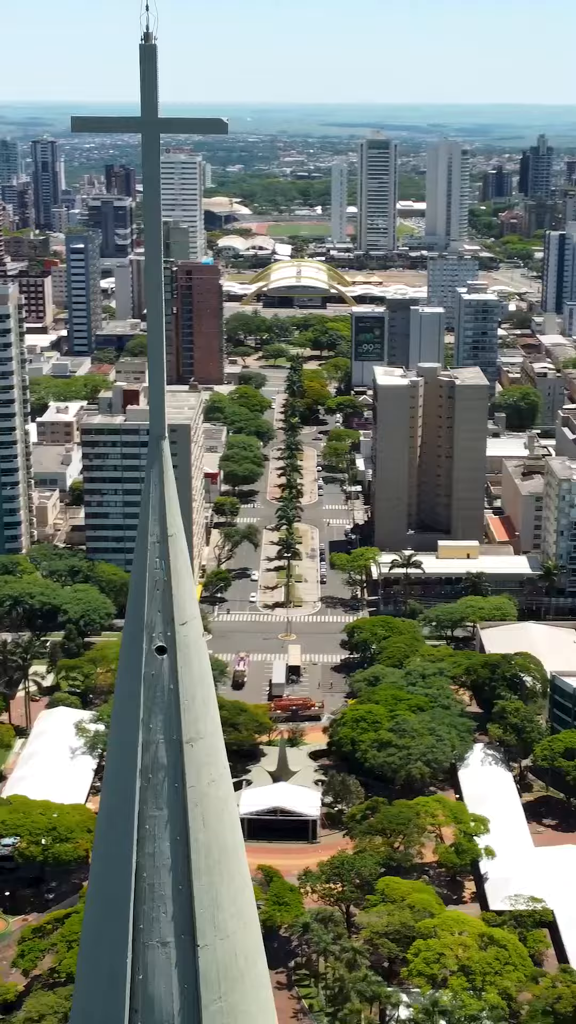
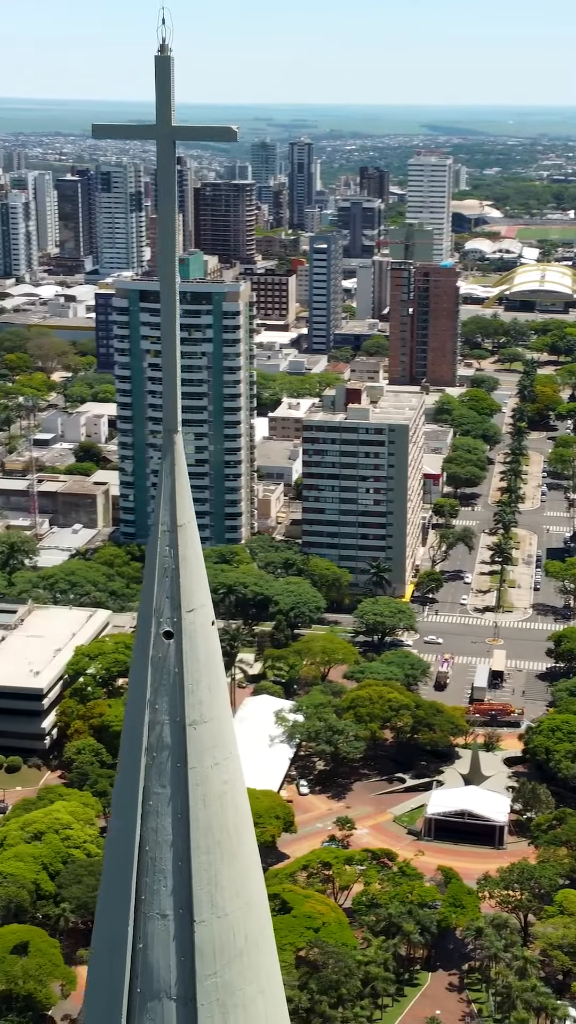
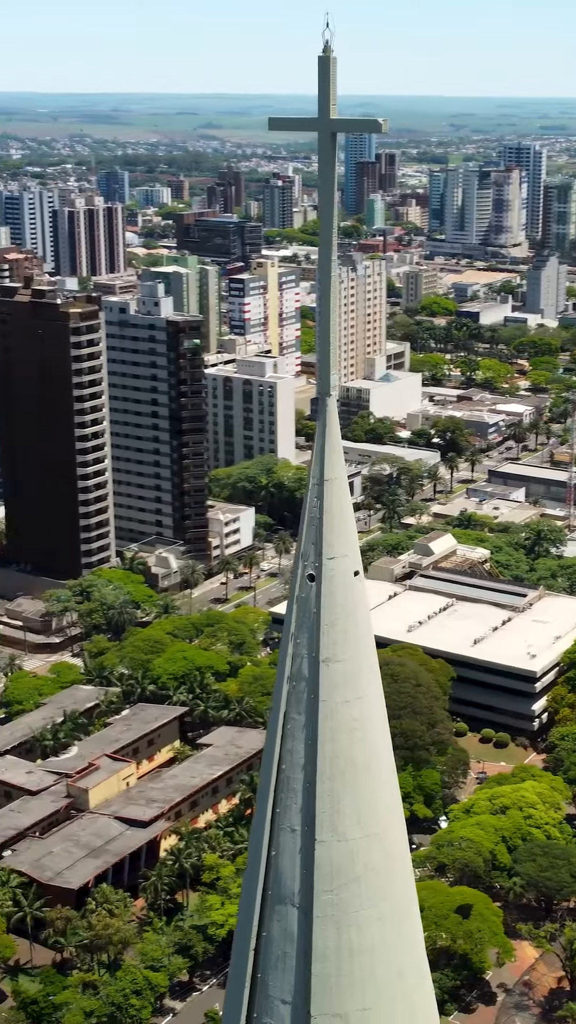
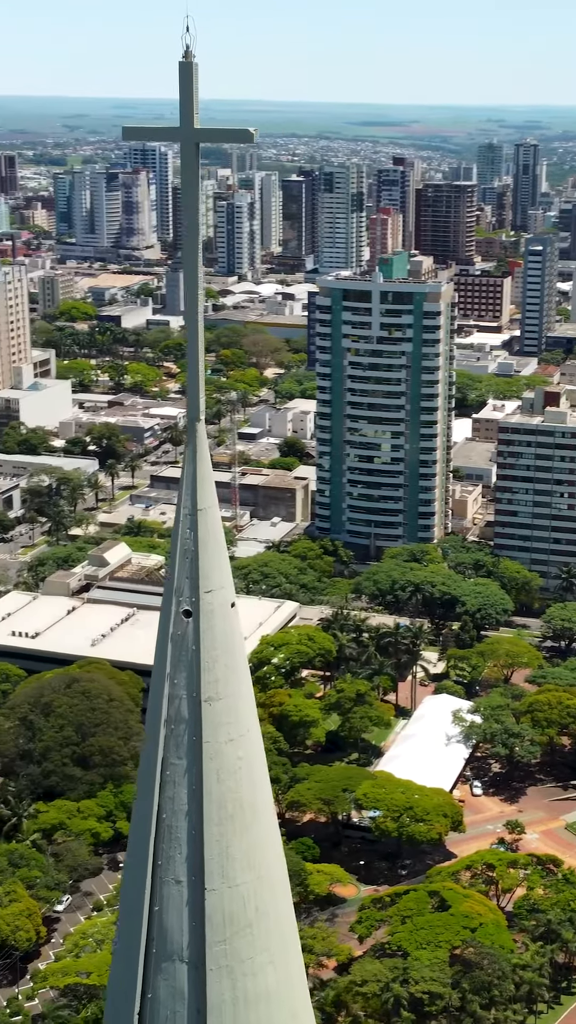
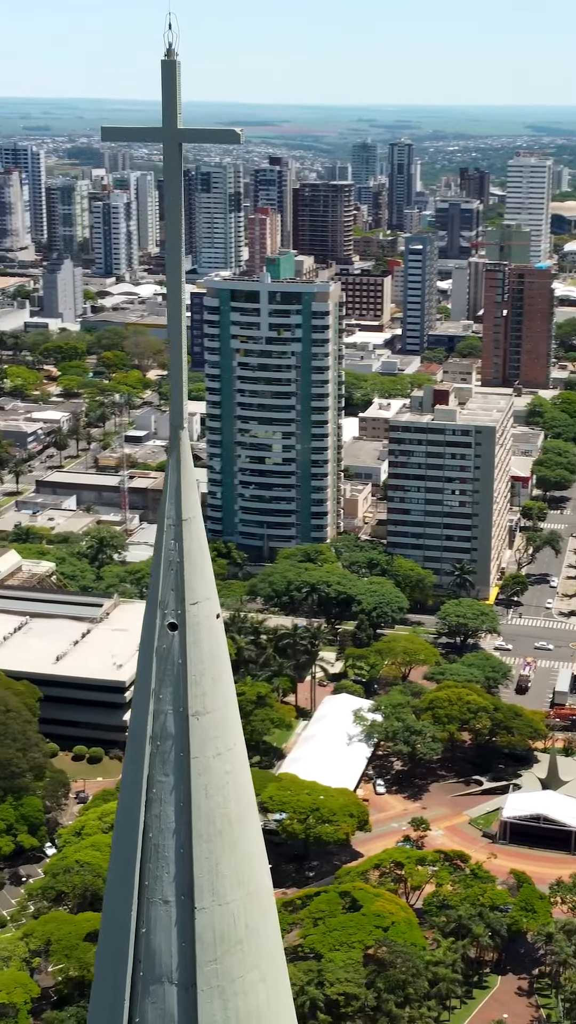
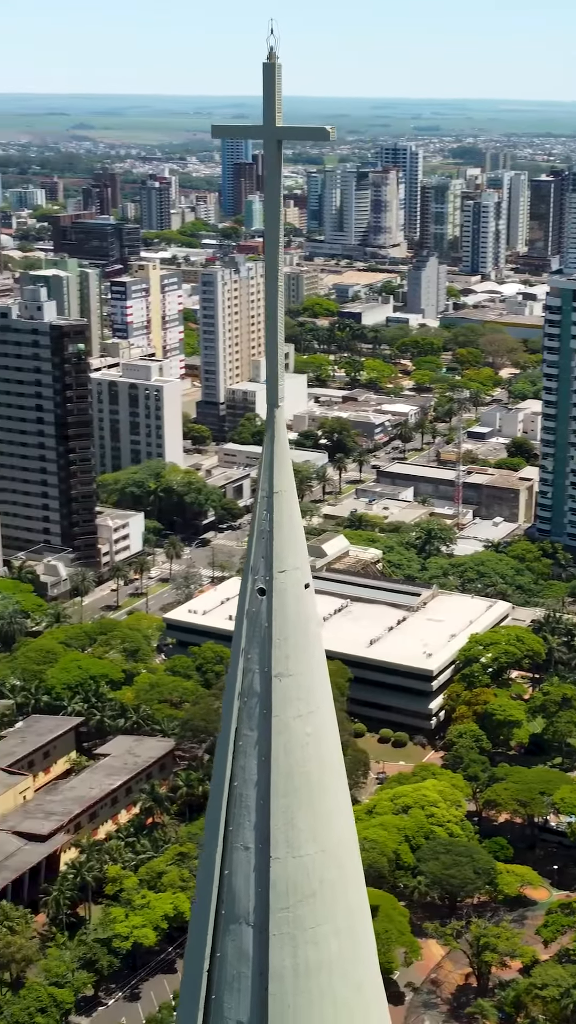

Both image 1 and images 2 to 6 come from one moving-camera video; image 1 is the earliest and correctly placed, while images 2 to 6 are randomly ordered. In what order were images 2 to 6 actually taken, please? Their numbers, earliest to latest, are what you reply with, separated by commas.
2, 5, 4, 6, 3
